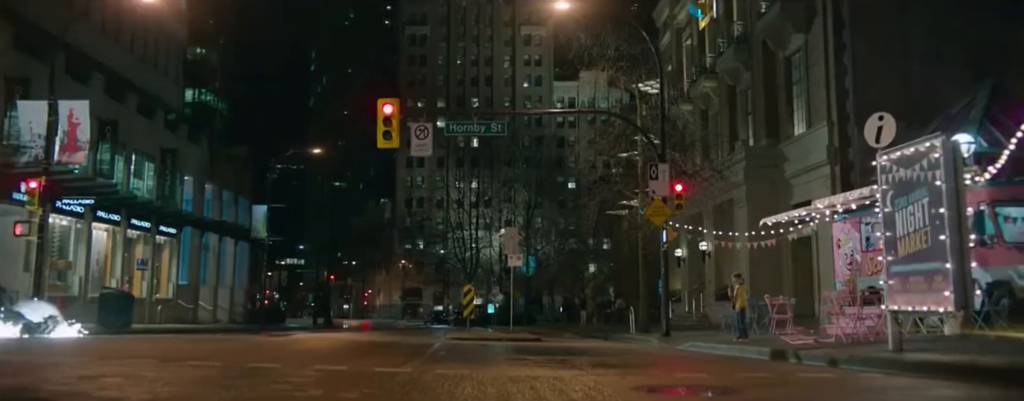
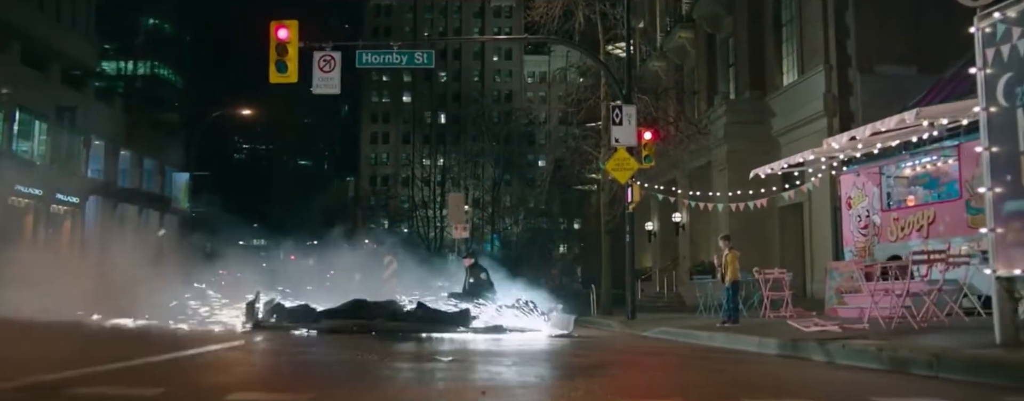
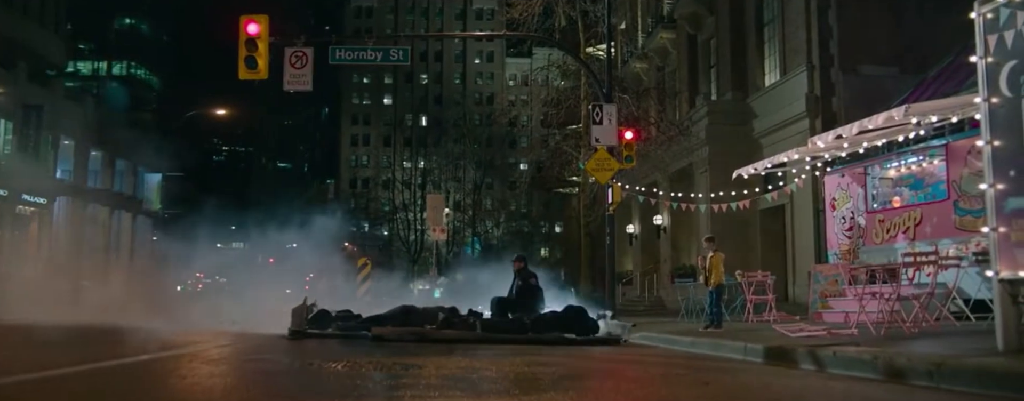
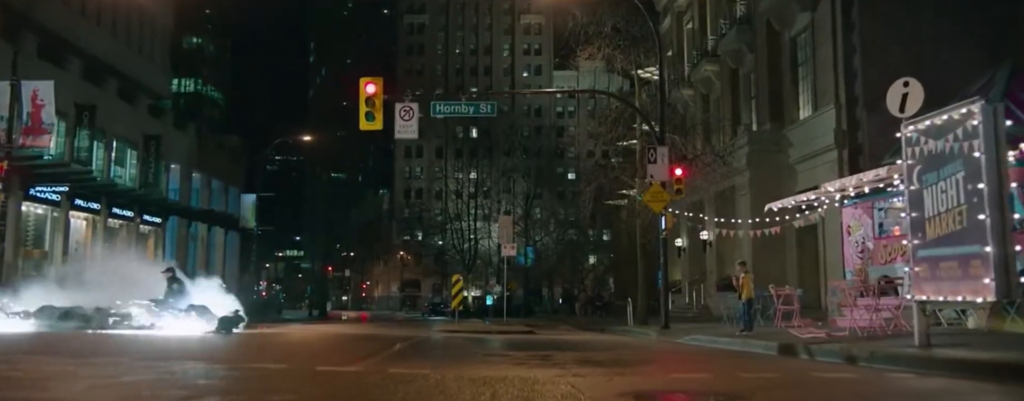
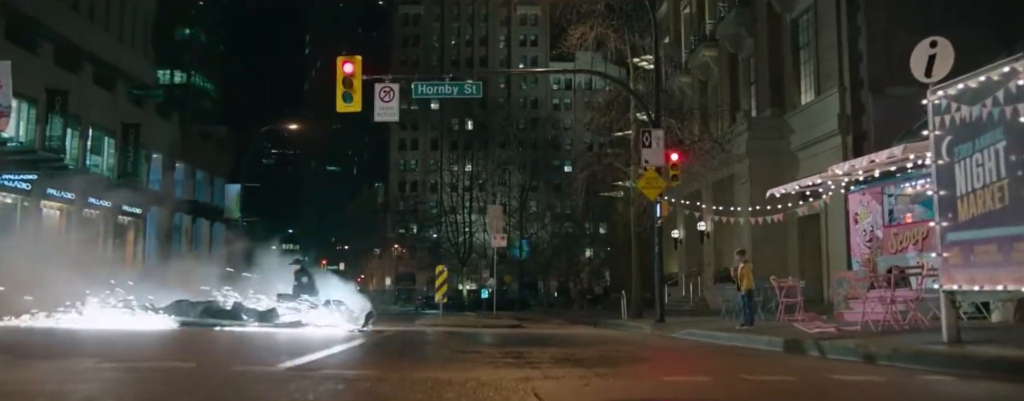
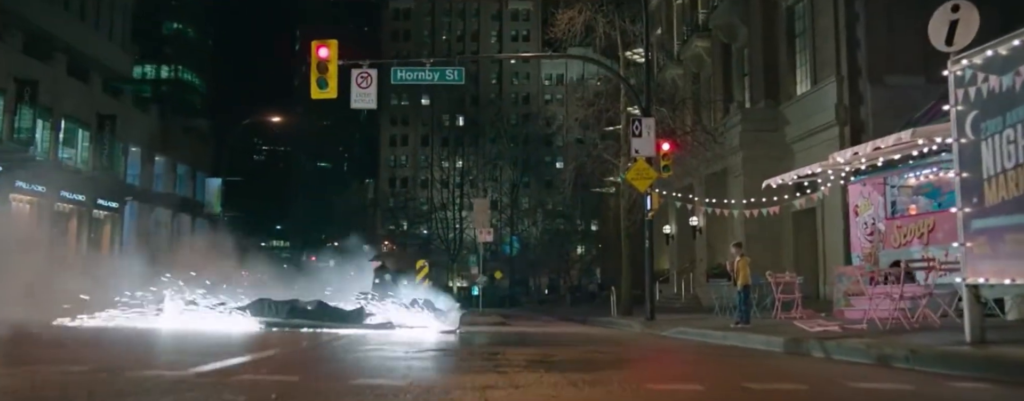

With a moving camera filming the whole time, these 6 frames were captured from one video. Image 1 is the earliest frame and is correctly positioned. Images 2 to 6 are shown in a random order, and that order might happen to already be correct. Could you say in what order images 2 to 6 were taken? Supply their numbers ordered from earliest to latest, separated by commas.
4, 5, 6, 2, 3
